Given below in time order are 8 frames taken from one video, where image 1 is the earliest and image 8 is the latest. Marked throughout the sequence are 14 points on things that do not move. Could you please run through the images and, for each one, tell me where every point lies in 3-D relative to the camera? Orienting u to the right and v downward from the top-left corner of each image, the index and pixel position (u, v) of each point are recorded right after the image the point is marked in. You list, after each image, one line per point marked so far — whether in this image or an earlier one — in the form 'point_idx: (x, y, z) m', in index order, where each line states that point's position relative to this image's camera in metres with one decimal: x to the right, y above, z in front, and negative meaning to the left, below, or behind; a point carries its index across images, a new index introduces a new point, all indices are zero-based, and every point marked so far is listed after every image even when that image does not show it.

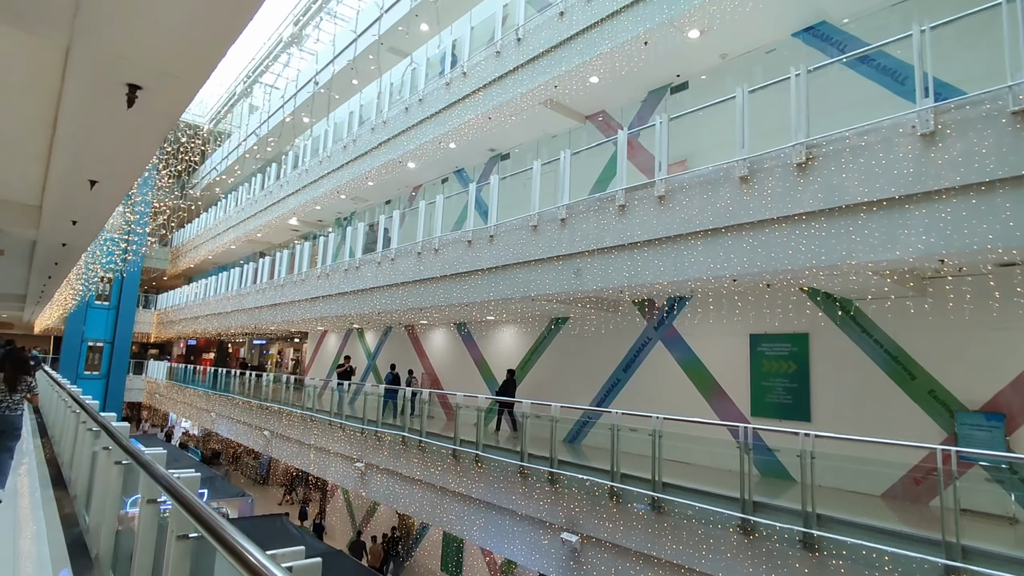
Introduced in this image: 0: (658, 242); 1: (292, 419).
0: (+1.5, +0.5, +6.0) m
1: (-5.0, -3.0, +13.1) m
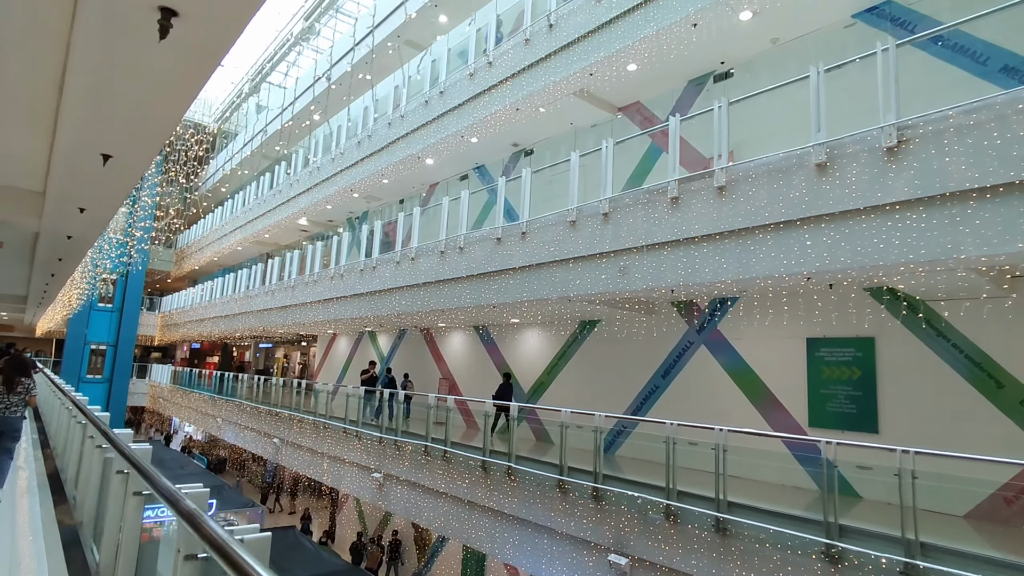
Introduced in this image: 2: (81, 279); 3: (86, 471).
0: (+2.0, +0.5, +5.5) m
1: (-4.6, -3.0, +12.5) m
2: (-7.6, +0.1, +10.1) m
3: (-2.9, -1.3, +3.9) m
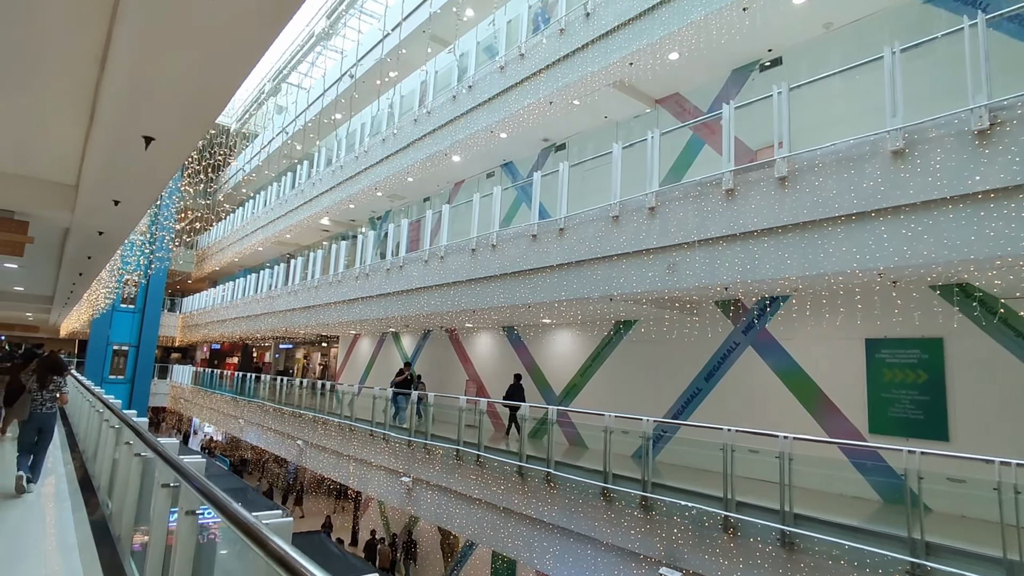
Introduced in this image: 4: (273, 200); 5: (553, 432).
0: (+2.4, +0.5, +5.2) m
1: (-4.0, -3.0, +12.3) m
2: (-7.1, +0.1, +10.0) m
3: (-2.5, -1.2, +3.7) m
4: (-8.3, +3.1, +20.0) m
5: (+0.5, -1.7, +7.0) m
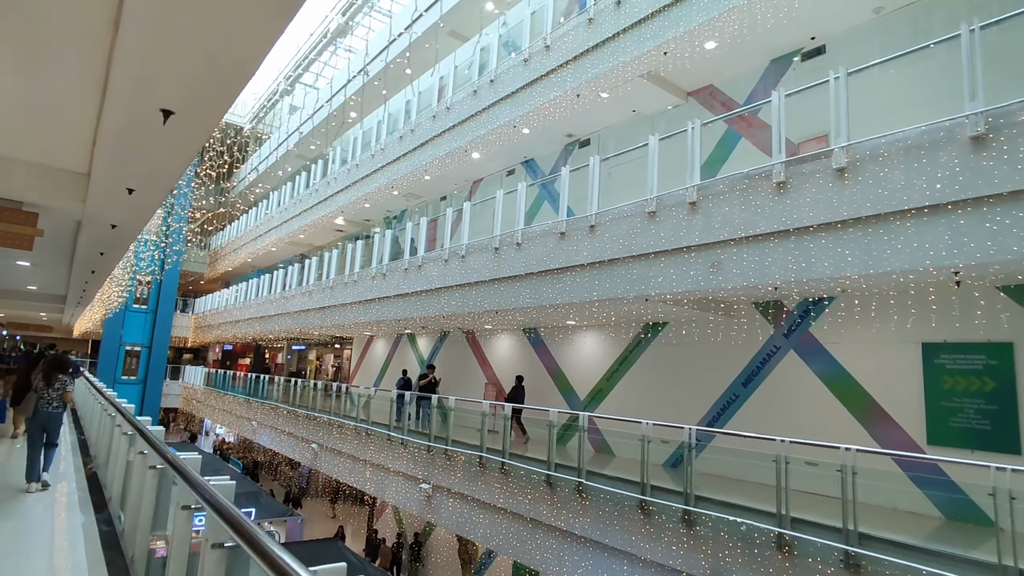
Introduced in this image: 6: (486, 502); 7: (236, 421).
0: (+2.7, +0.5, +4.8) m
1: (-3.6, -3.0, +12.0) m
2: (-6.7, +0.2, +9.7) m
3: (-2.2, -1.2, +3.4) m
4: (-7.8, +3.0, +19.8) m
5: (+0.8, -1.7, +6.6) m
6: (-0.4, -3.0, +7.9) m
7: (-9.0, -4.3, +18.6) m
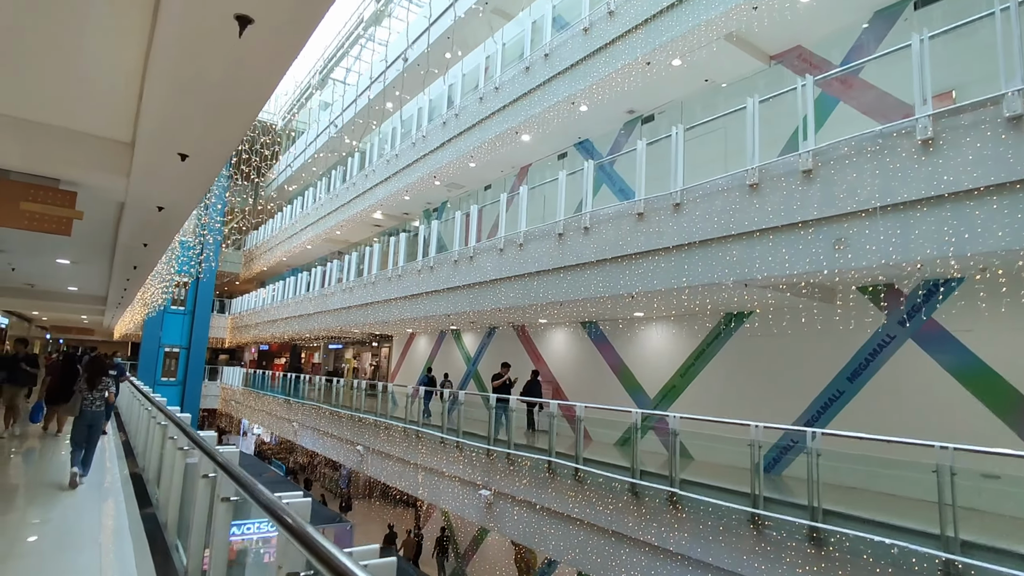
0: (+3.5, +0.7, +4.0) m
1: (-2.4, -2.9, +11.5) m
2: (-5.7, +0.2, +9.3) m
3: (-1.5, -1.1, +2.7) m
4: (-6.4, +3.1, +19.4) m
5: (+1.7, -1.6, +5.9) m
6: (+0.6, -2.8, +7.2) m
7: (-7.5, -4.3, +18.3) m
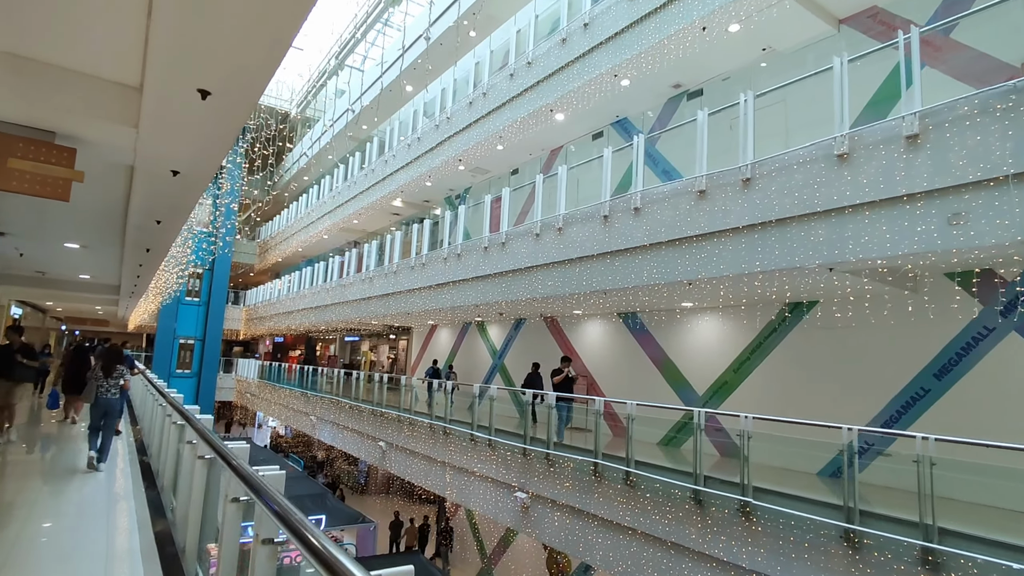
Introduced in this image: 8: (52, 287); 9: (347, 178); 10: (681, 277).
0: (+3.9, +0.8, +3.3) m
1: (-1.9, -2.7, +10.9) m
2: (-5.2, +0.4, +8.8) m
3: (-1.1, -1.0, +2.2) m
4: (-5.7, +3.4, +18.8) m
5: (+2.2, -1.4, +5.2) m
6: (+1.1, -2.7, +6.6) m
7: (-6.8, -4.0, +17.8) m
8: (-8.8, 0.0, +11.0) m
9: (-5.3, +3.5, +18.3) m
10: (+1.8, +0.1, +6.2) m
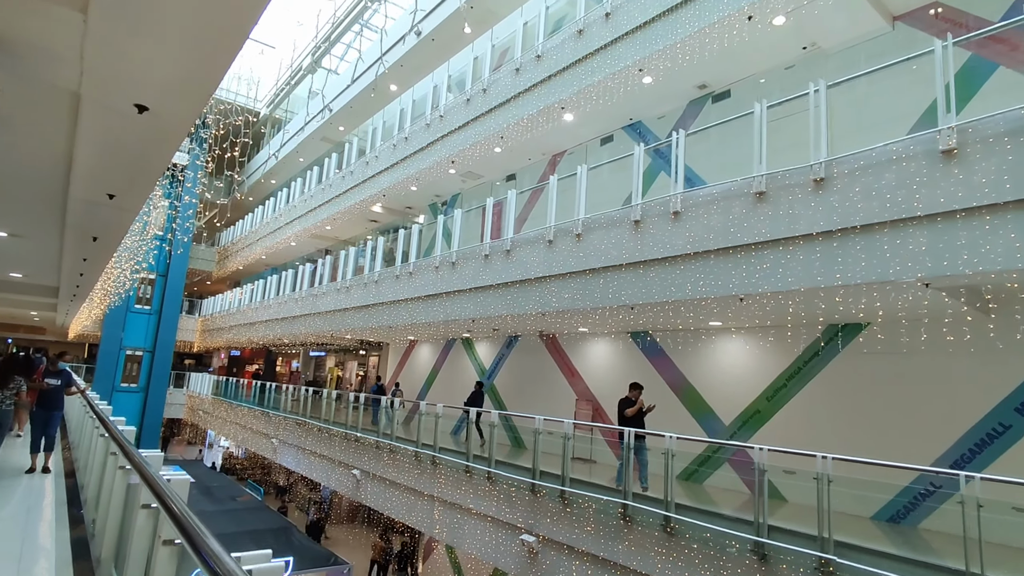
0: (+4.4, +0.7, +2.6) m
1: (-2.0, -2.9, +9.8) m
2: (-5.1, +0.4, +7.5) m
3: (-0.6, -1.0, +1.1) m
4: (-6.1, +3.1, +17.6) m
5: (+2.4, -1.6, +4.4) m
6: (+1.2, -2.8, +5.7) m
7: (-7.4, -4.2, +16.3) m
8: (-8.8, 0.0, +9.4) m
9: (-5.7, +3.2, +17.1) m
10: (+2.1, 0.0, +5.4) m
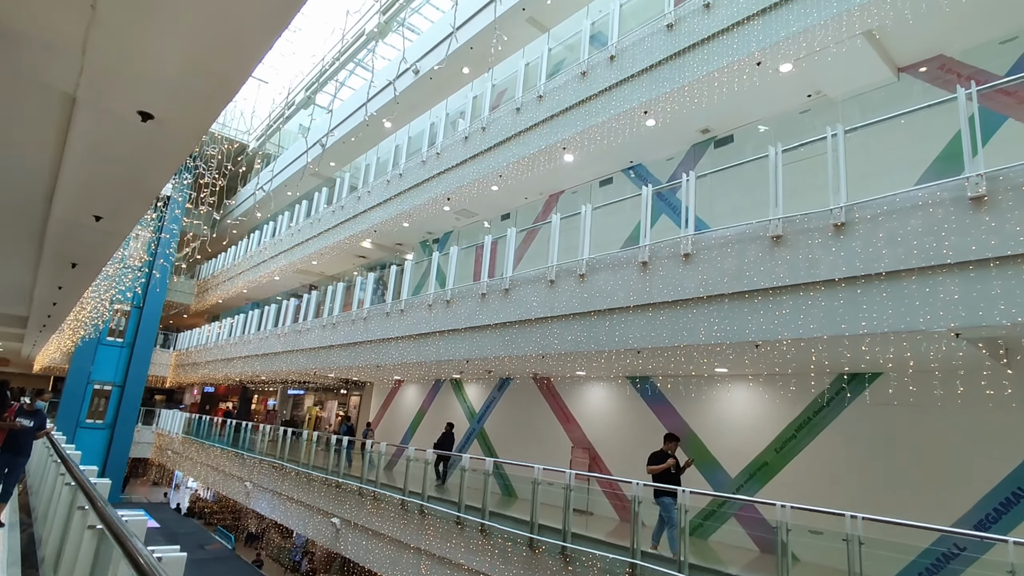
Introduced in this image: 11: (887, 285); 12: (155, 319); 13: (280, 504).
0: (+4.5, +0.4, +2.5) m
1: (-2.1, -3.5, +9.2) m
2: (-5.1, 0.0, +7.1) m
3: (-0.4, -1.0, +0.8) m
4: (-6.4, +2.0, +17.3) m
5: (+2.5, -1.9, +4.1) m
6: (+1.2, -3.2, +5.2) m
7: (-7.8, -5.2, +15.5) m
8: (-8.9, -0.4, +8.9) m
9: (-6.0, +2.1, +16.9) m
10: (+2.2, -0.4, +5.2) m
11: (+2.9, 0.0, +4.4) m
12: (-11.9, -1.1, +19.2) m
13: (-4.9, -4.7, +12.3) m
